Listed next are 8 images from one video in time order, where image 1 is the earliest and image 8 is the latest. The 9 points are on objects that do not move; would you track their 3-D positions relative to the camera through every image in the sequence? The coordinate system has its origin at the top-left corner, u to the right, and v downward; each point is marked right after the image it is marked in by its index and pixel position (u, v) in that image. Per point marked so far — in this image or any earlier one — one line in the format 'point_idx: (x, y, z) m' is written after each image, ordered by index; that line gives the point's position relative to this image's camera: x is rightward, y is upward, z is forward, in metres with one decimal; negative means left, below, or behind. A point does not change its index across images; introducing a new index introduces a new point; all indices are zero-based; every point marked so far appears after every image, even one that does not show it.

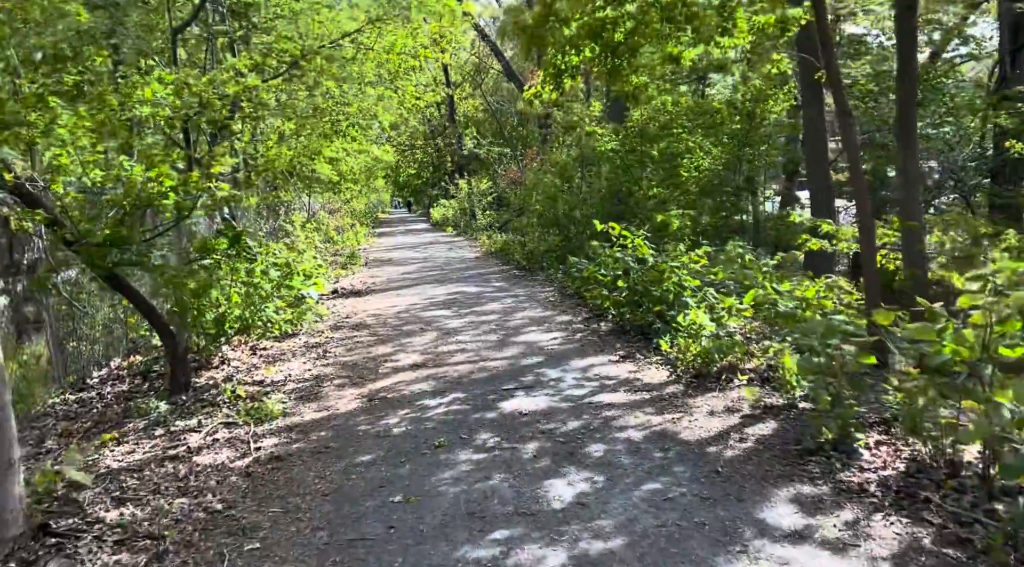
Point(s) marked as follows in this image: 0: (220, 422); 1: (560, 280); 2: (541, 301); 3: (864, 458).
0: (-2.1, -1.0, +6.1) m
1: (+0.9, 0.0, +14.6) m
2: (+0.4, -0.3, +12.4) m
3: (+1.9, -1.0, +4.7) m
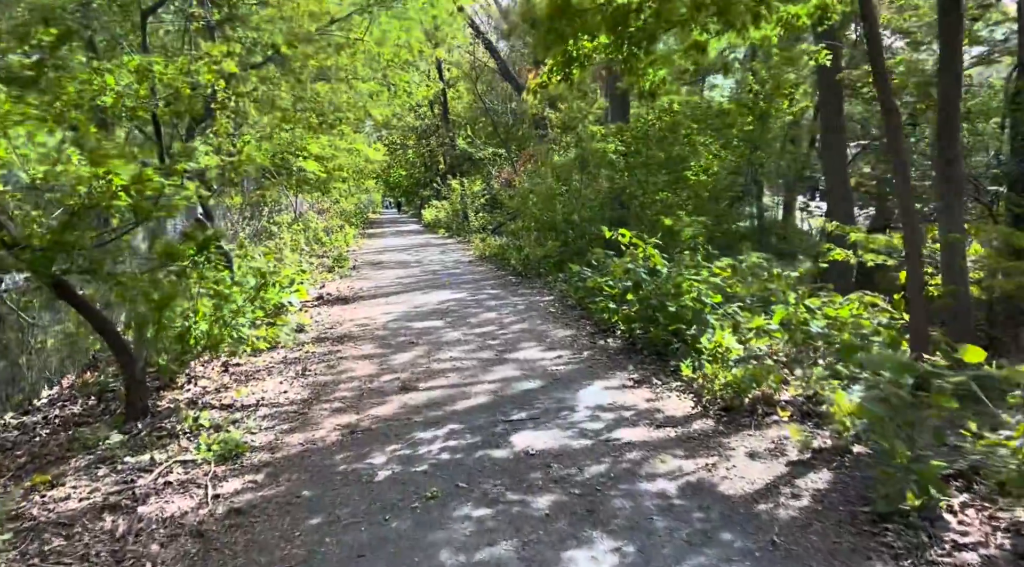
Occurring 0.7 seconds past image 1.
0: (-2.1, -1.1, +5.3) m
1: (+0.8, -0.1, +13.8) m
2: (+0.4, -0.4, +11.6) m
3: (+2.0, -1.1, +3.9) m
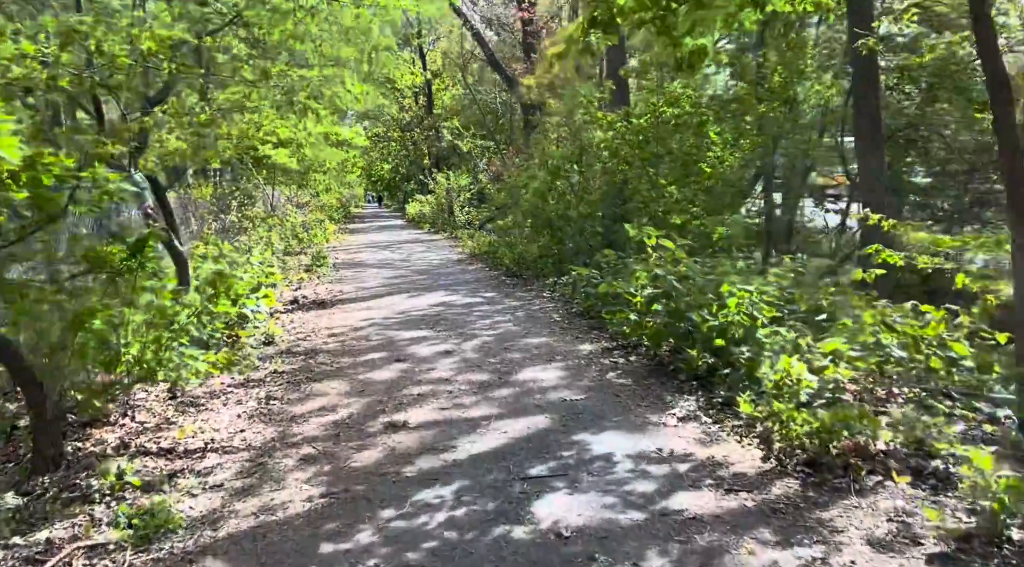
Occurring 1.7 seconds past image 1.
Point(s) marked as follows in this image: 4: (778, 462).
0: (-2.0, -1.2, +3.9) m
1: (+0.8, -0.1, +12.4) m
2: (+0.4, -0.4, +10.3) m
3: (+2.1, -1.2, +2.6) m
4: (+1.4, -0.9, +4.5) m
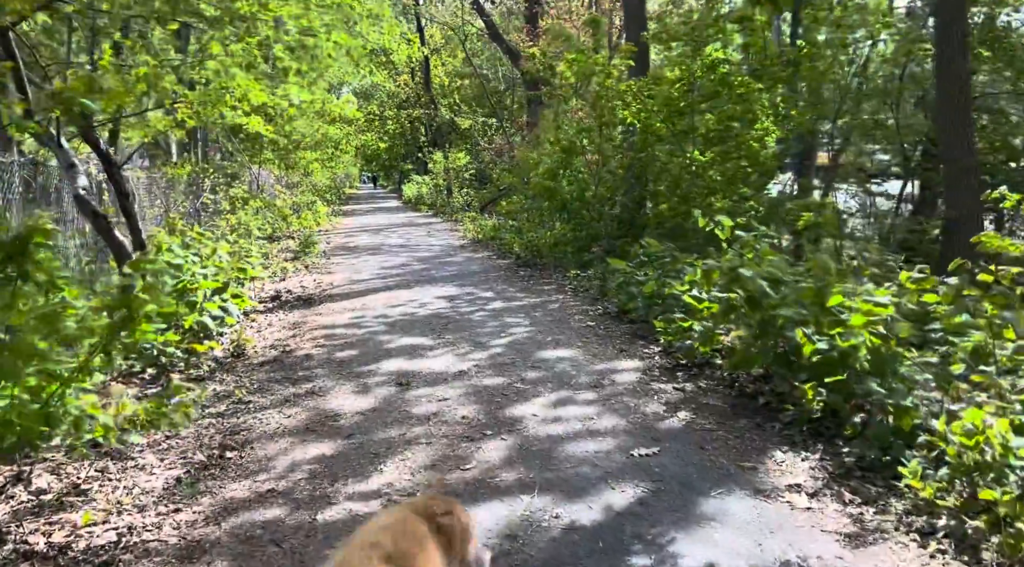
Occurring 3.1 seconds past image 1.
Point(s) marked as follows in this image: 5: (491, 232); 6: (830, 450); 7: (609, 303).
0: (-1.7, -1.3, +2.2) m
1: (+0.9, 0.0, +10.7) m
2: (+0.6, -0.4, +8.6) m
3: (+2.4, -1.3, +0.9) m
4: (+1.6, -1.0, +2.9) m
5: (-0.5, +1.1, +19.0) m
6: (+1.6, -0.8, +4.3) m
7: (+1.1, -0.2, +9.2) m
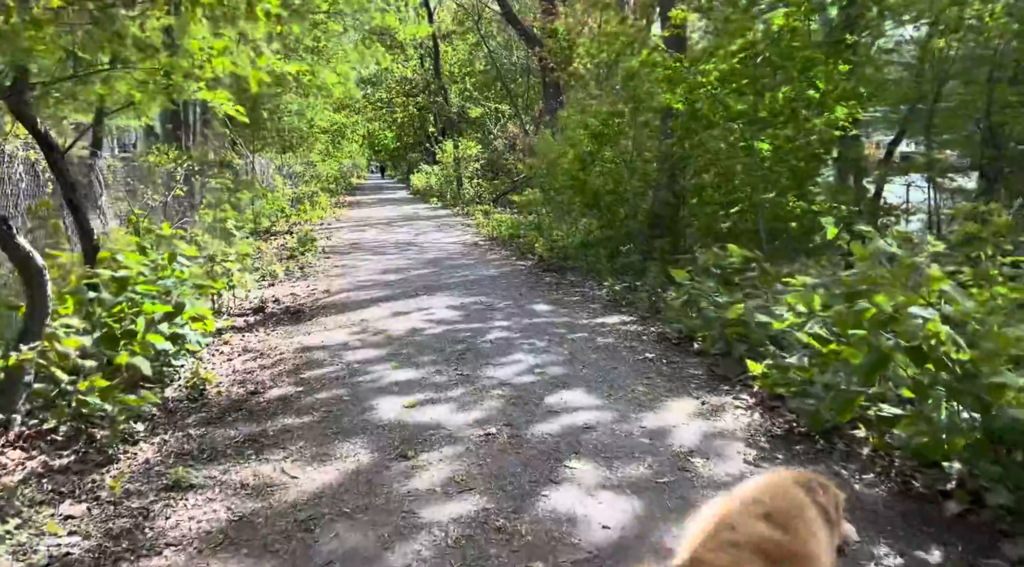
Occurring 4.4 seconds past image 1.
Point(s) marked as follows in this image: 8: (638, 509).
0: (-1.5, -1.5, +0.5) m
1: (+1.2, -0.2, +8.9) m
2: (+0.8, -0.5, +6.8) m
3: (+2.6, -1.6, -0.8) m
4: (+1.9, -1.2, +1.1) m
5: (-0.1, +1.1, +17.2) m
6: (+1.8, -1.0, +2.5) m
7: (+1.3, -0.4, +7.4) m
8: (+0.6, -1.0, +3.7) m
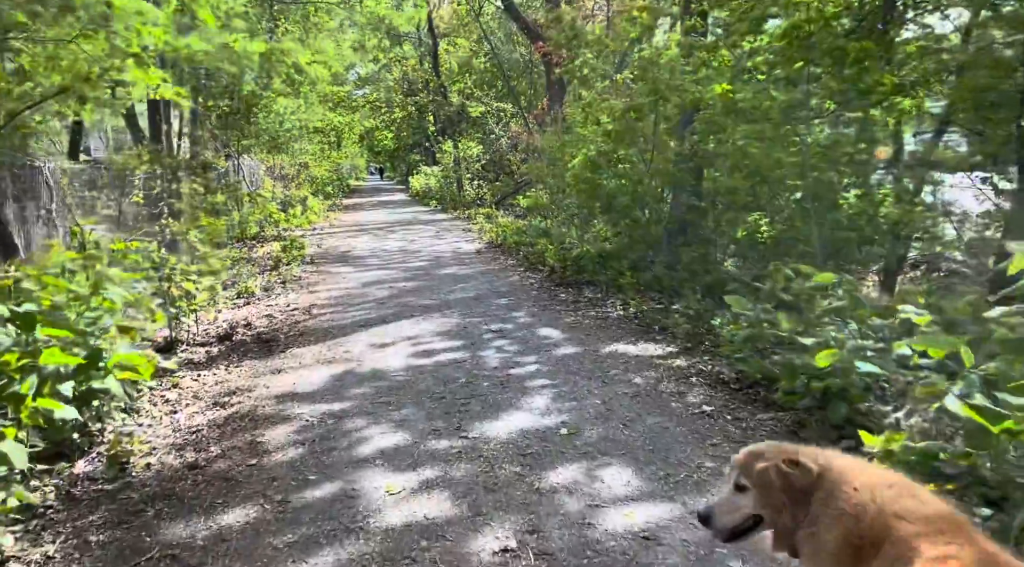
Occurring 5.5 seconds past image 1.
0: (-1.4, -1.7, -1.0) m
1: (+1.4, -0.4, +7.5) m
2: (+1.0, -0.7, +5.3) m
3: (+2.7, -1.7, -2.3) m
4: (+2.0, -1.4, -0.4) m
5: (0.0, +0.9, +15.8) m
6: (+1.9, -1.2, +1.1) m
7: (+1.4, -0.6, +6.0) m
8: (+0.7, -1.2, +2.3) m
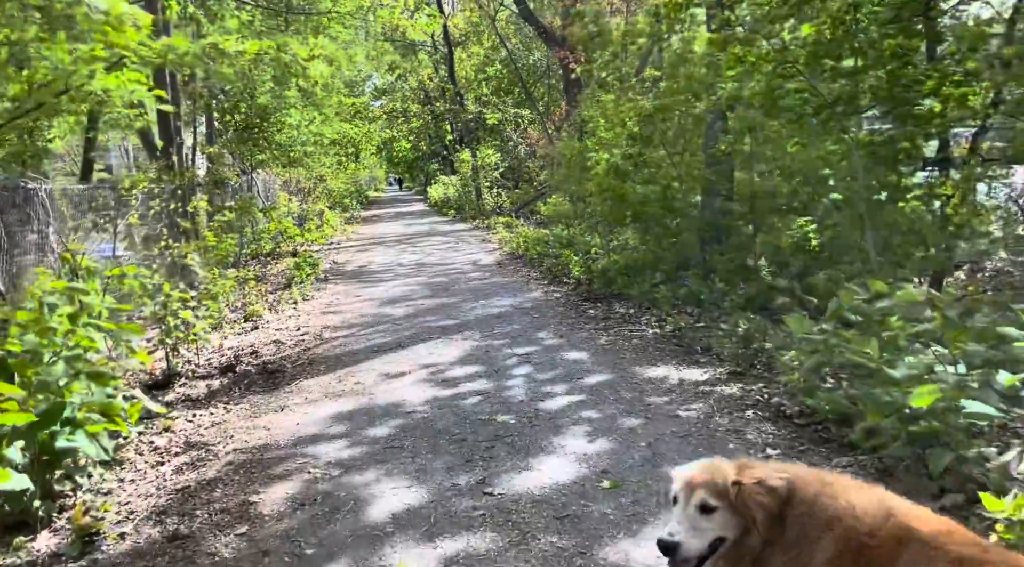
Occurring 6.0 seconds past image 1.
0: (-1.4, -1.8, -1.6) m
1: (+1.6, -0.5, +6.8) m
2: (+1.1, -0.8, +4.6) m
3: (+2.7, -1.8, -3.1) m
4: (+2.0, -1.5, -1.1) m
5: (+0.4, +0.7, +15.1) m
6: (+2.0, -1.3, +0.3) m
7: (+1.6, -0.7, +5.2) m
8: (+0.8, -1.3, +1.6) m
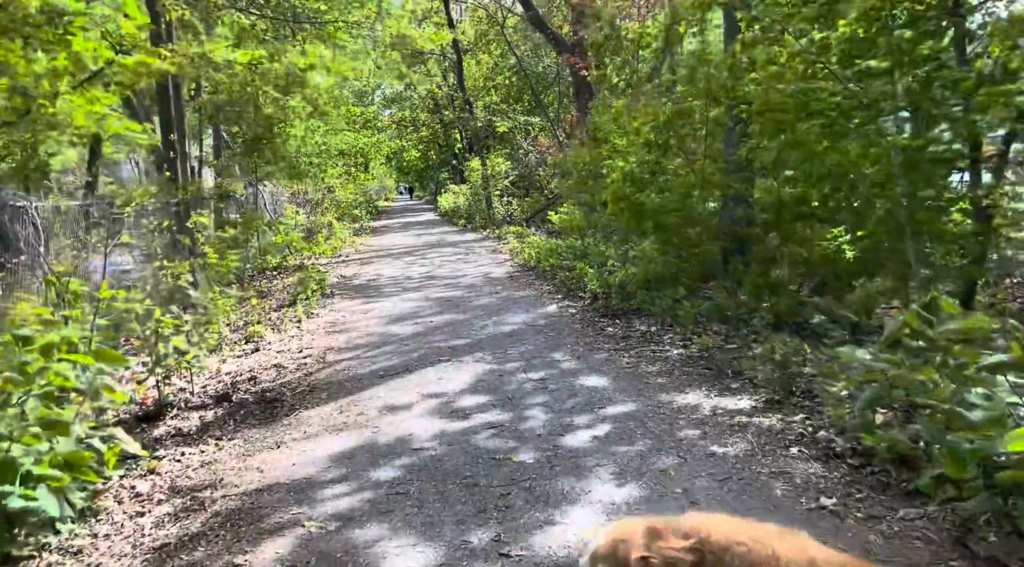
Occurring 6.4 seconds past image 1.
0: (-1.4, -1.9, -2.2) m
1: (+1.7, -0.6, +6.2) m
2: (+1.2, -1.0, +4.1) m
3: (+2.7, -1.8, -3.6) m
4: (+2.0, -1.5, -1.7) m
5: (+0.6, +0.5, +14.6) m
6: (+2.0, -1.3, -0.2) m
7: (+1.7, -0.8, +4.7) m
8: (+0.8, -1.4, +1.0) m
